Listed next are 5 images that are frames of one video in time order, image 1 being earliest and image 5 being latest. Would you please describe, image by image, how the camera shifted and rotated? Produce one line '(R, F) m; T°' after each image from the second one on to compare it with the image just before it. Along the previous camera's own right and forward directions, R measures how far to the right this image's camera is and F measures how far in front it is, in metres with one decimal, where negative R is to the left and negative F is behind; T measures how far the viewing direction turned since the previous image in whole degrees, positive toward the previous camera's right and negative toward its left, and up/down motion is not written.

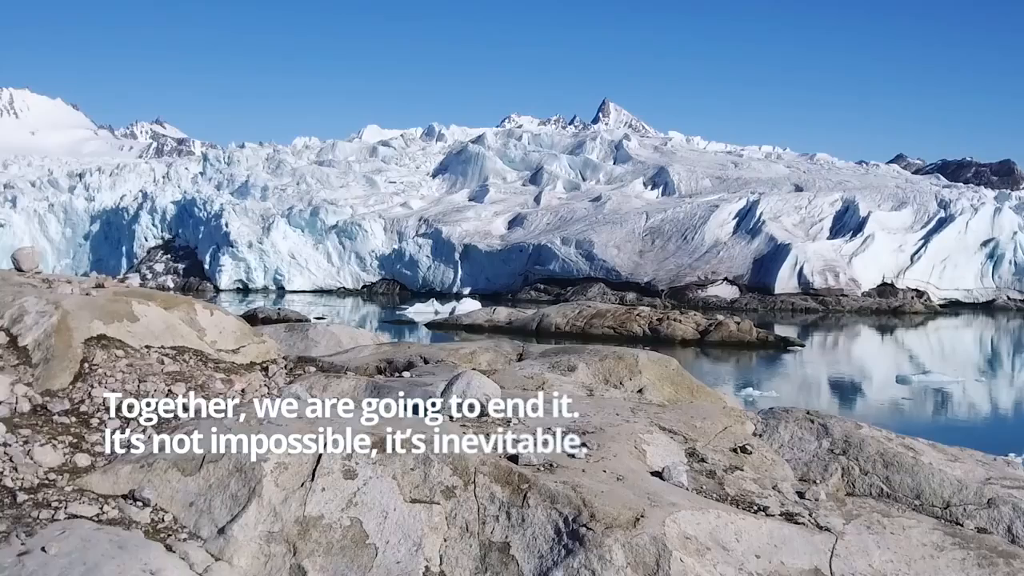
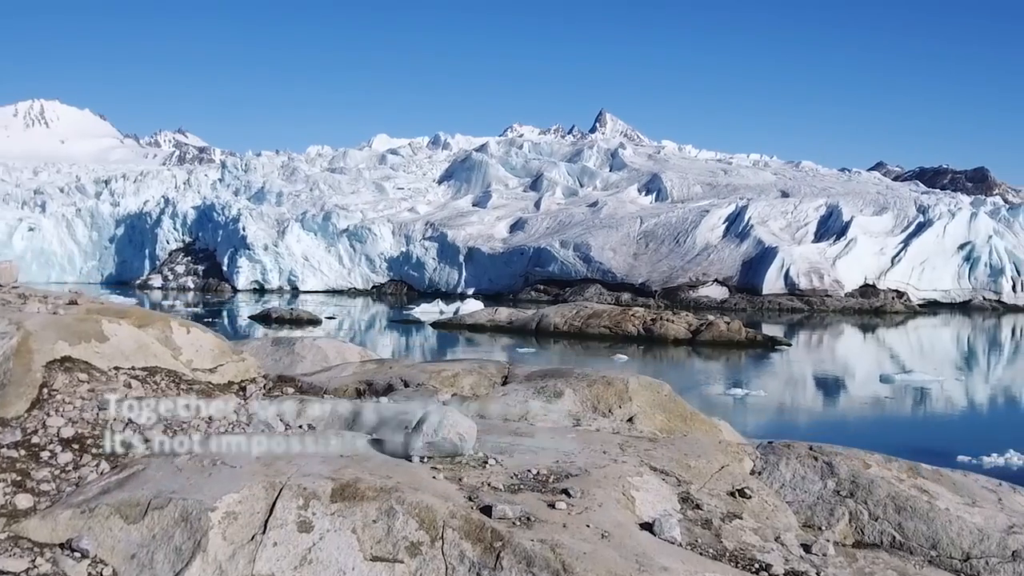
(-0.1, -0.3) m; +1°
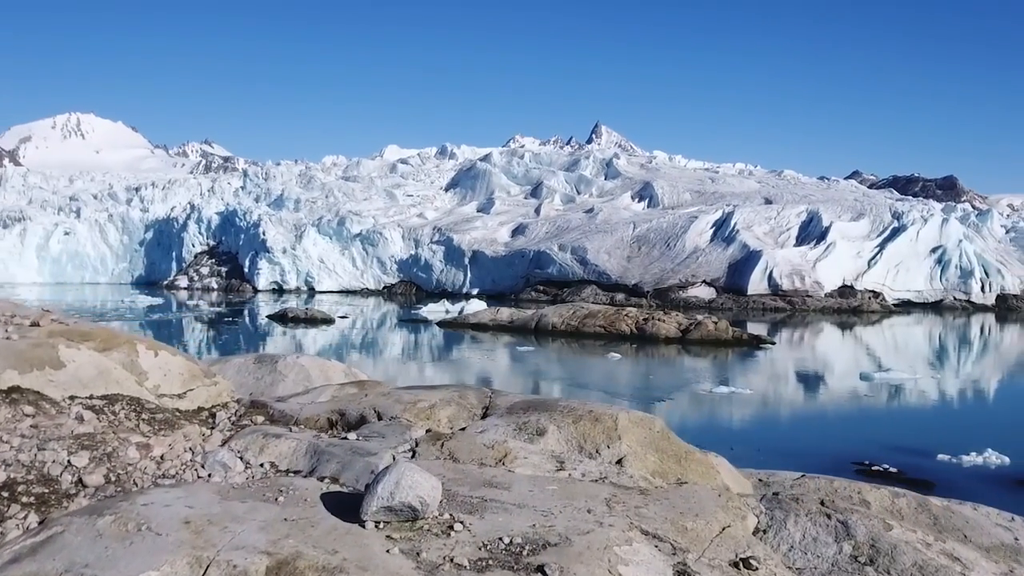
(-0.4, -0.4) m; +2°
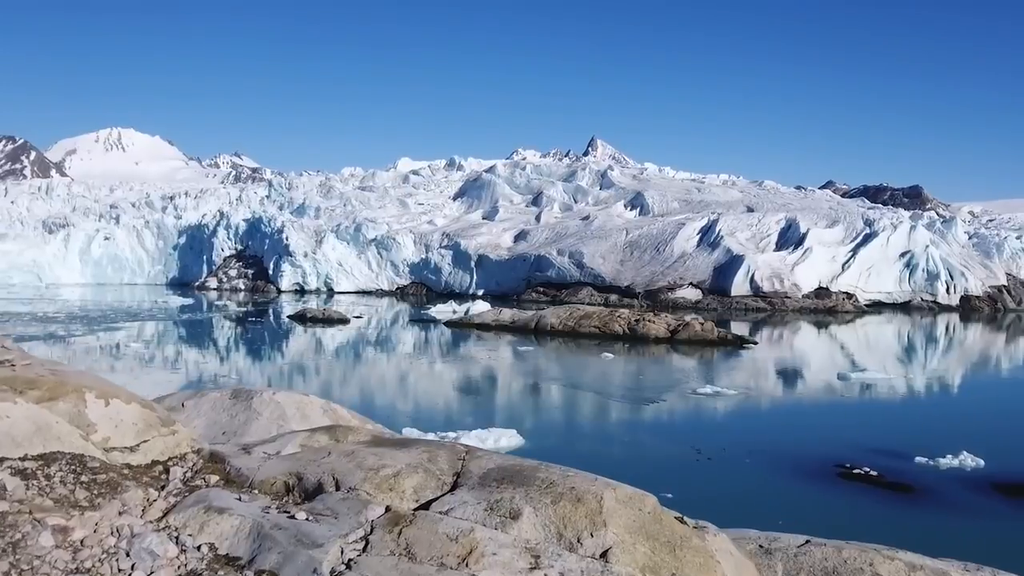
(+0.1, +0.1) m; -2°
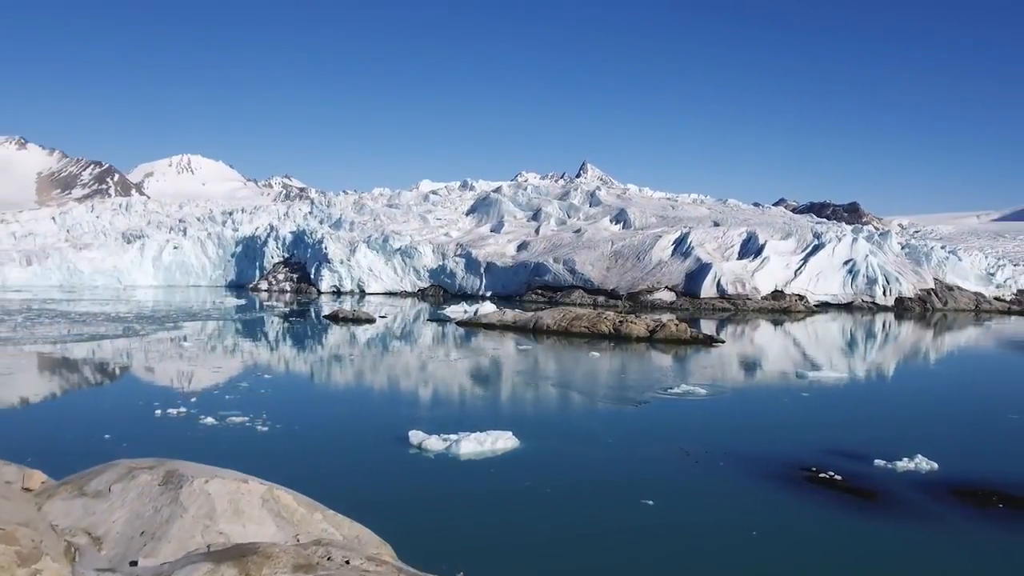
(-3.0, -21.7) m; +1°
